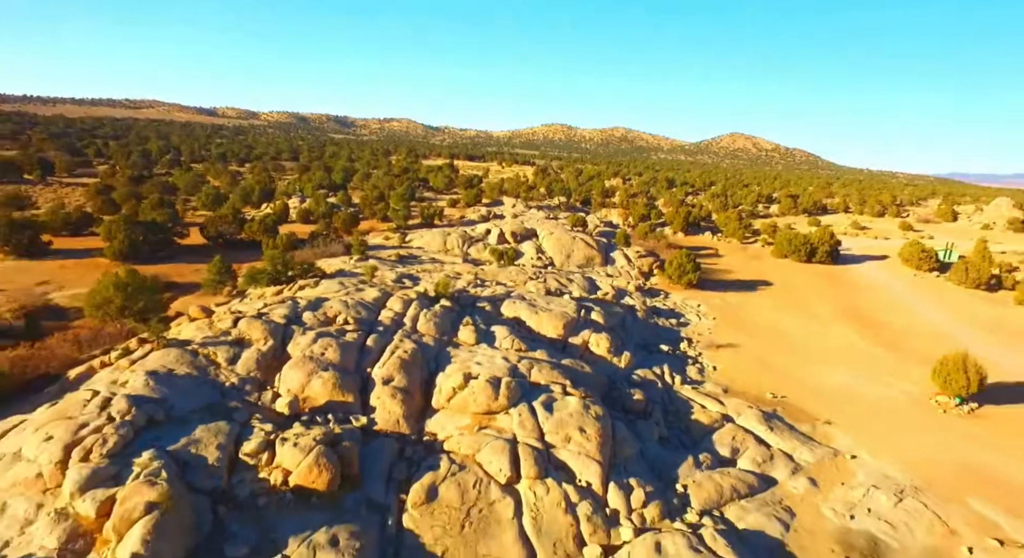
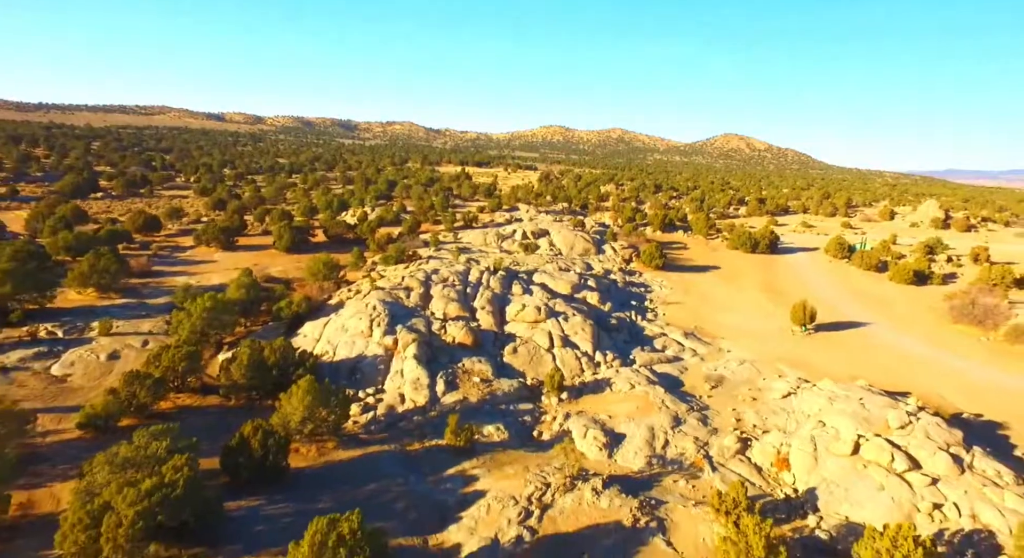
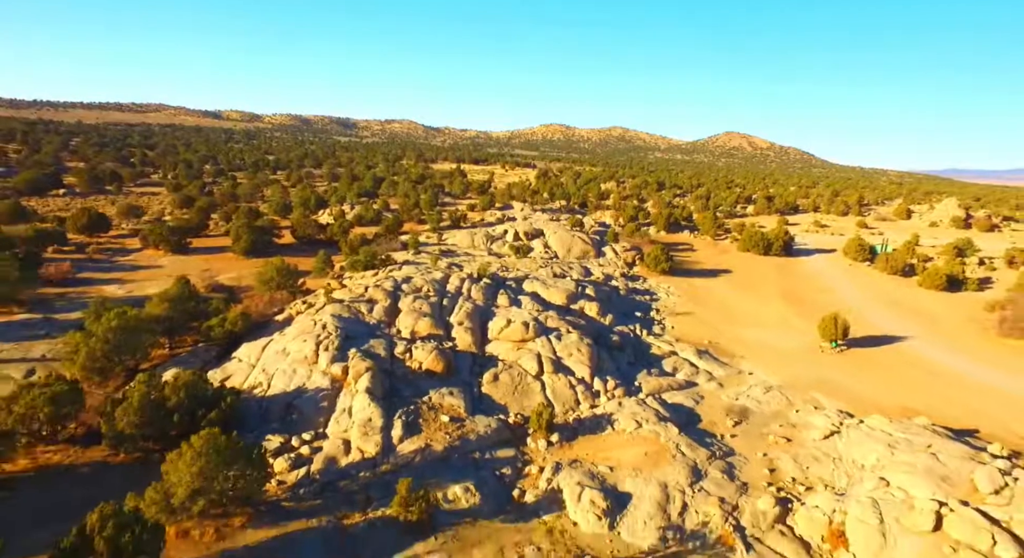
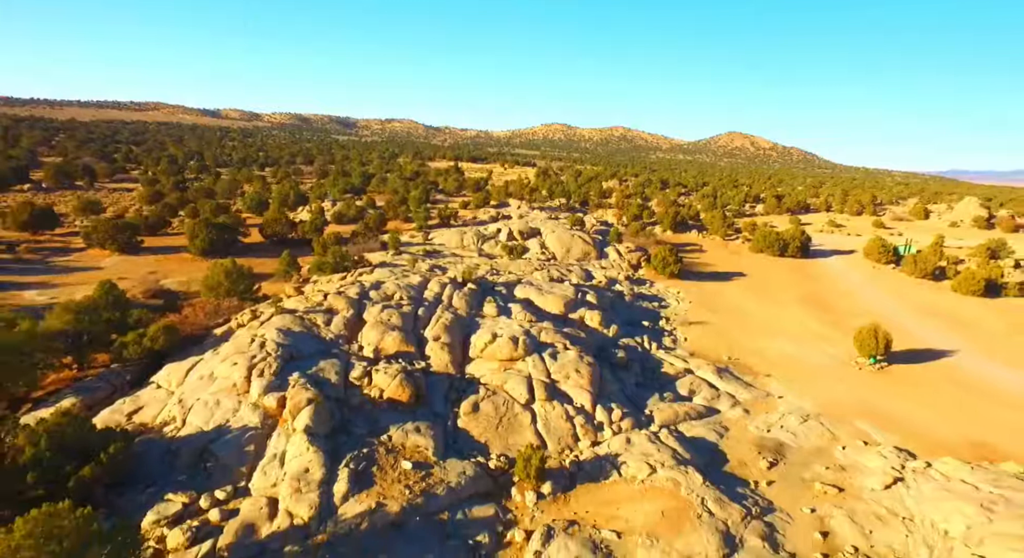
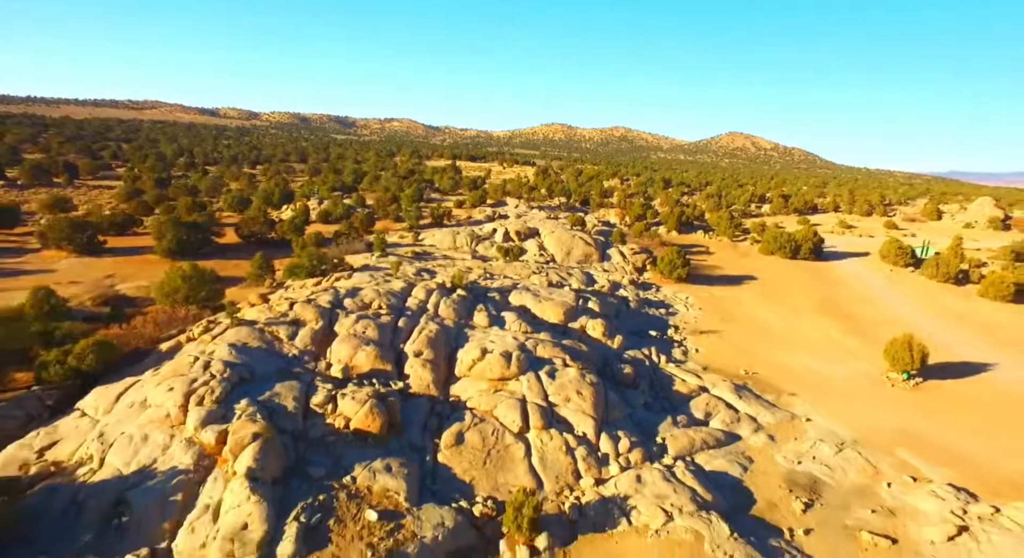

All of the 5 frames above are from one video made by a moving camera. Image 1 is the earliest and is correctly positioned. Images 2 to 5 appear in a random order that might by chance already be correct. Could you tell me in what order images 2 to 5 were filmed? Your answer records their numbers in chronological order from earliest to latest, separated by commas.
5, 4, 3, 2
